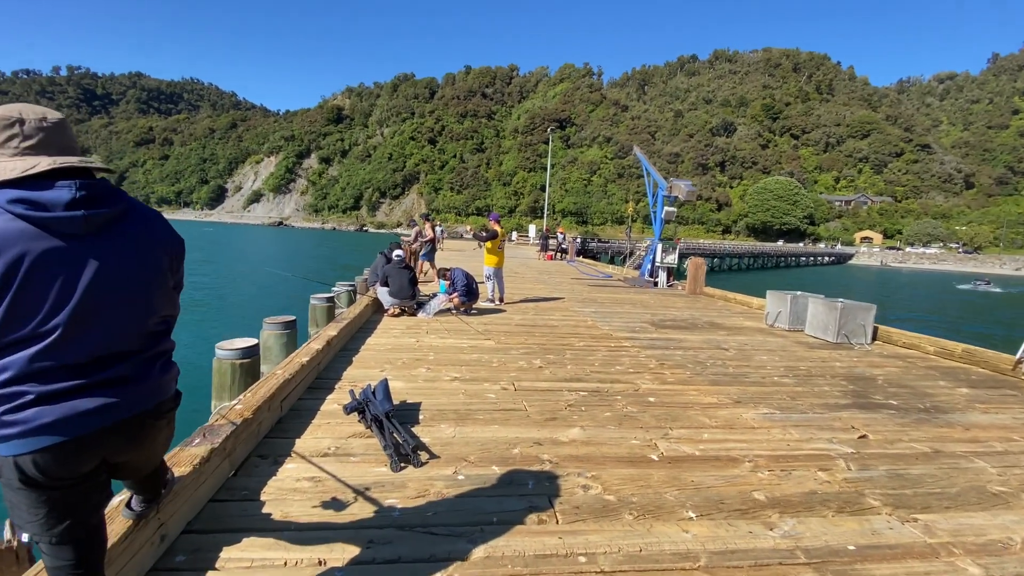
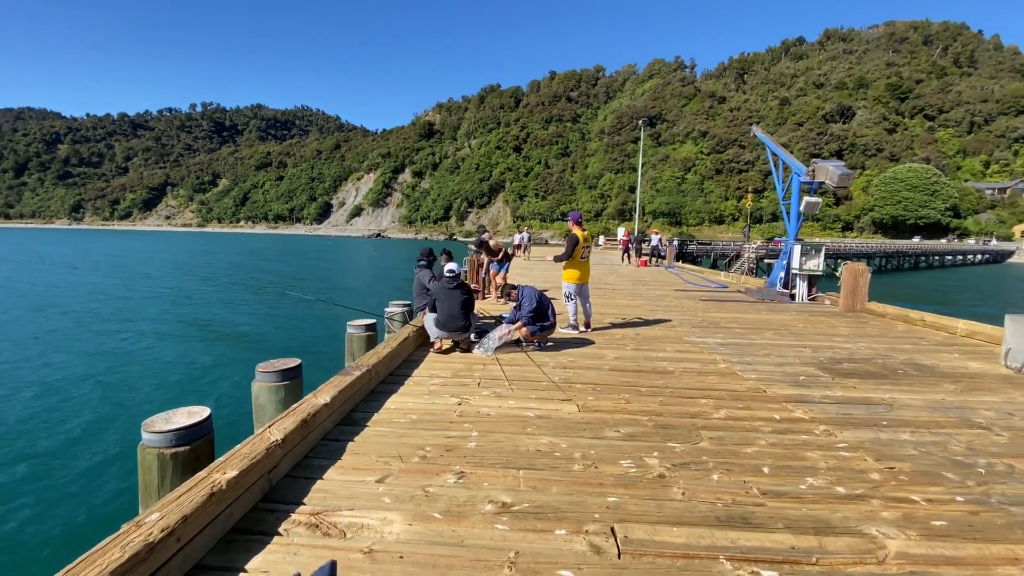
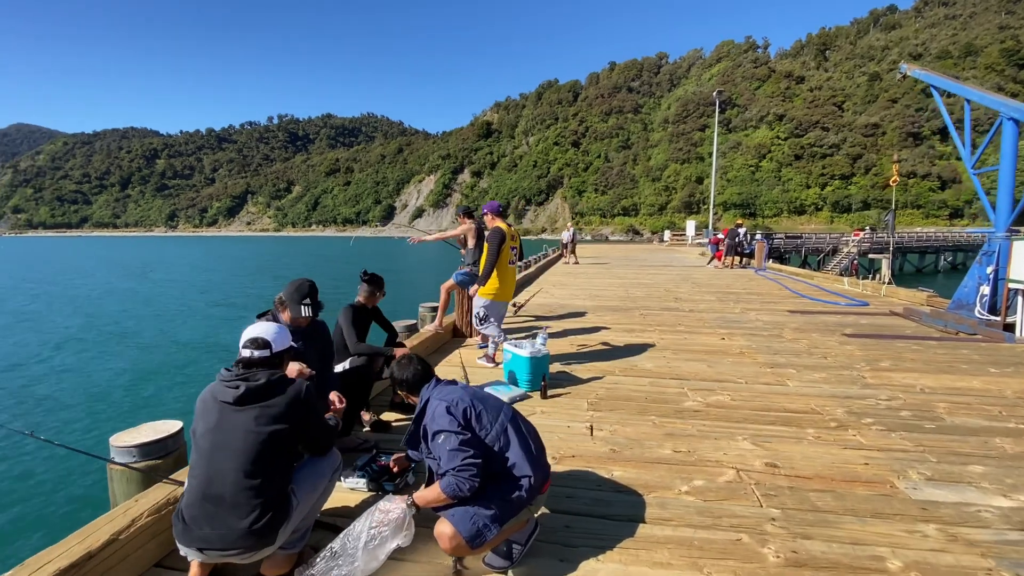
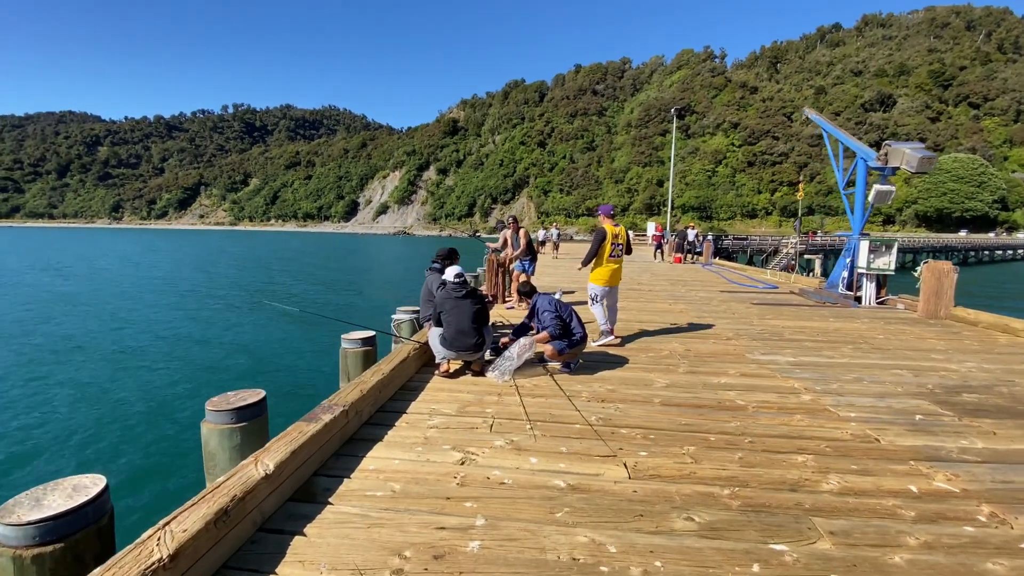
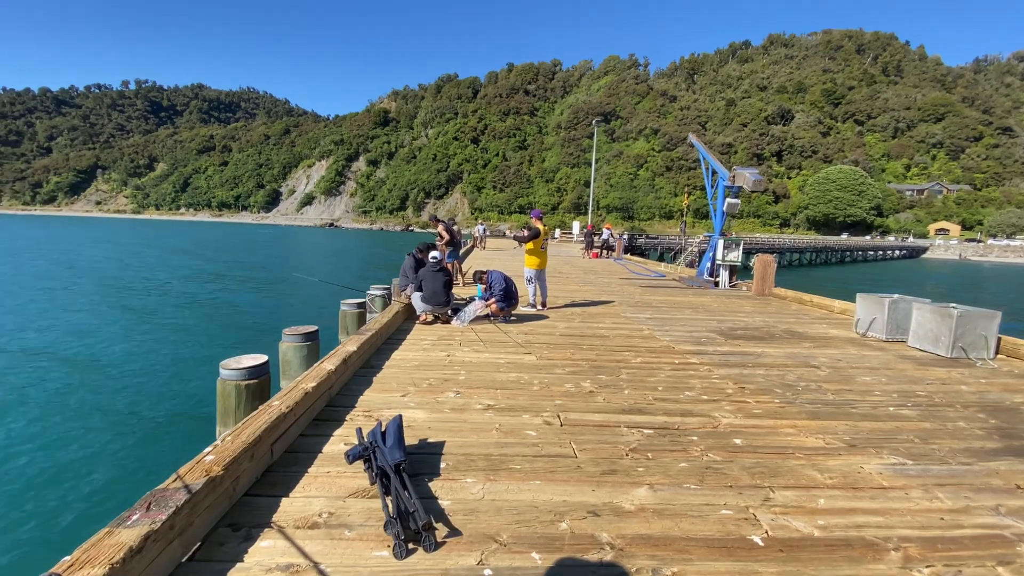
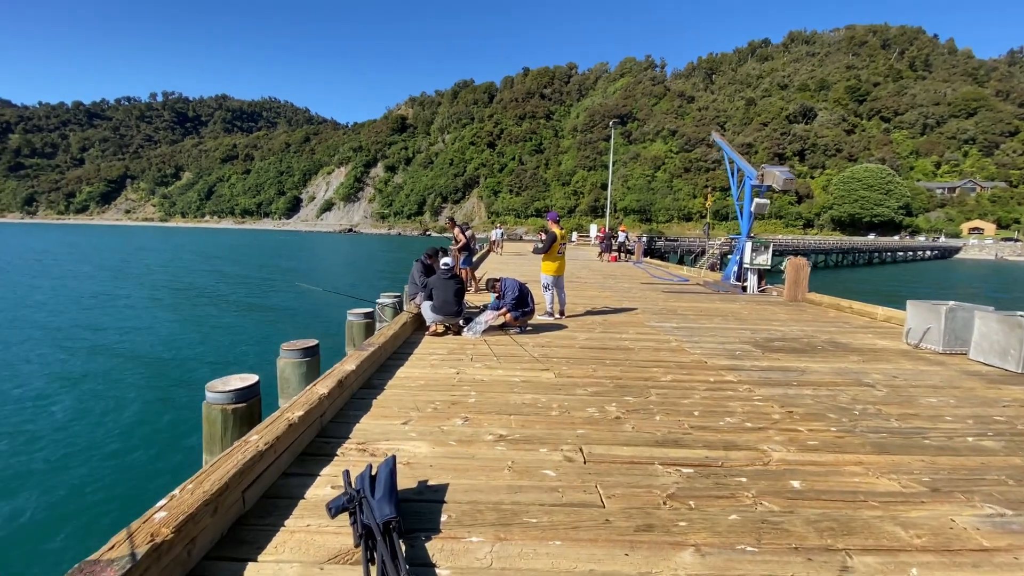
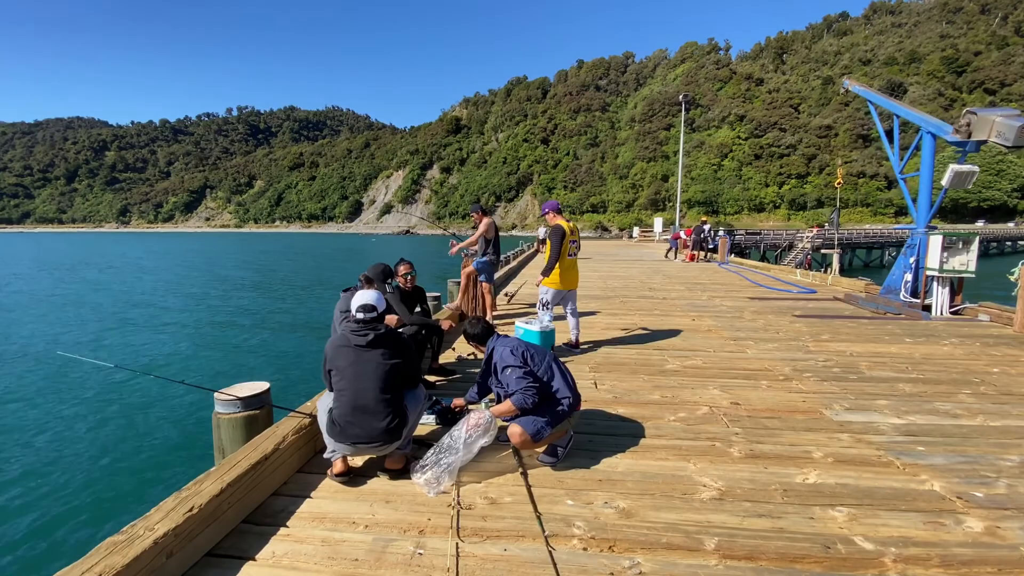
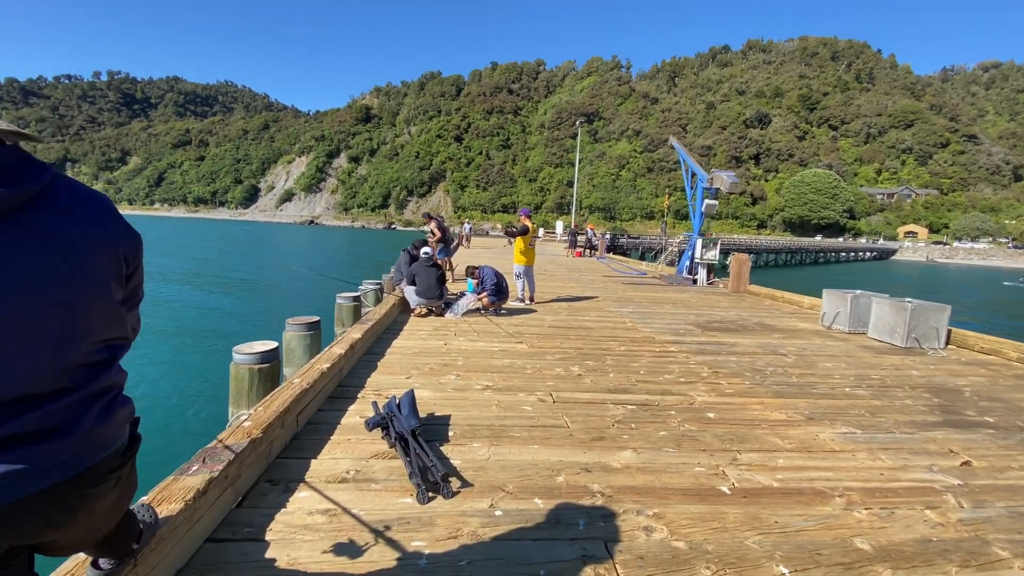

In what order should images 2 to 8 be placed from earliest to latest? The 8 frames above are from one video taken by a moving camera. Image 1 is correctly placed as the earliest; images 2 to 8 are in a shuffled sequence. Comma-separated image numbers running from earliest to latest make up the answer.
8, 5, 6, 2, 4, 7, 3
